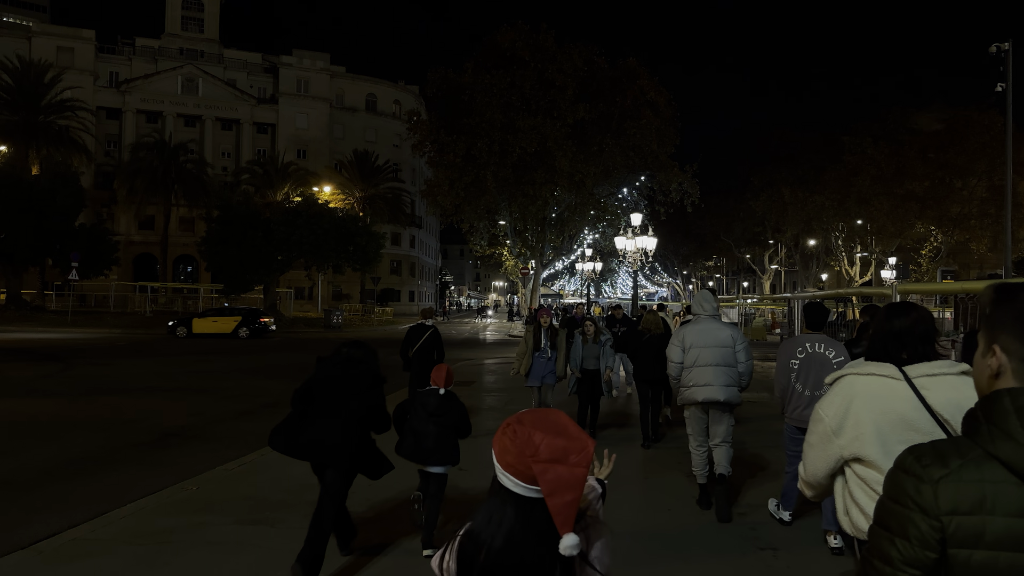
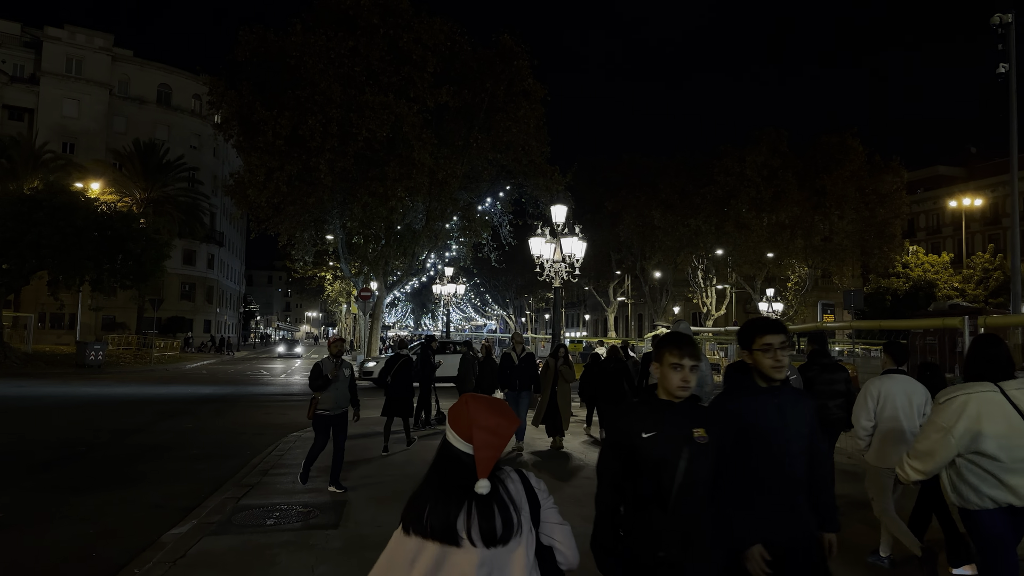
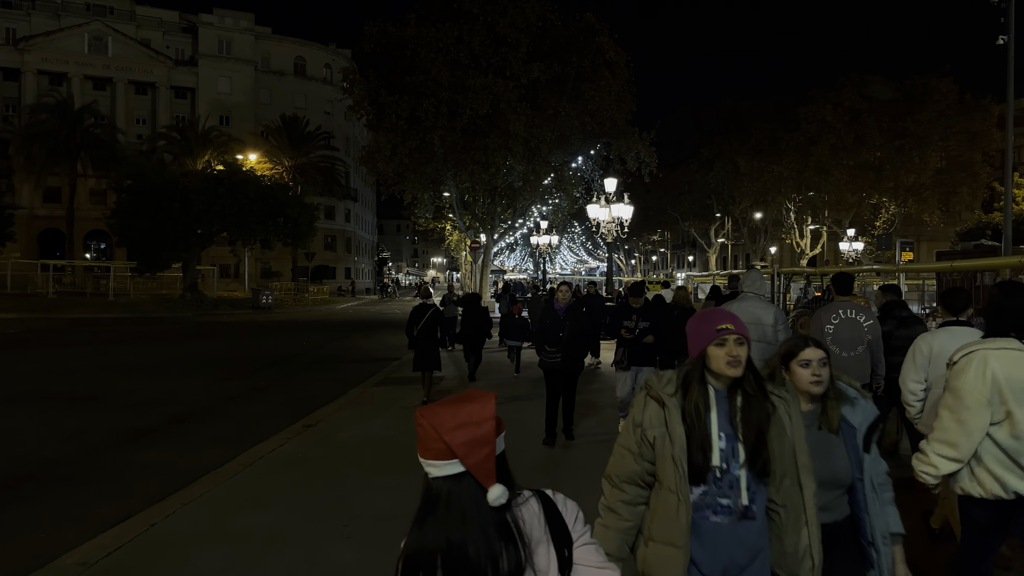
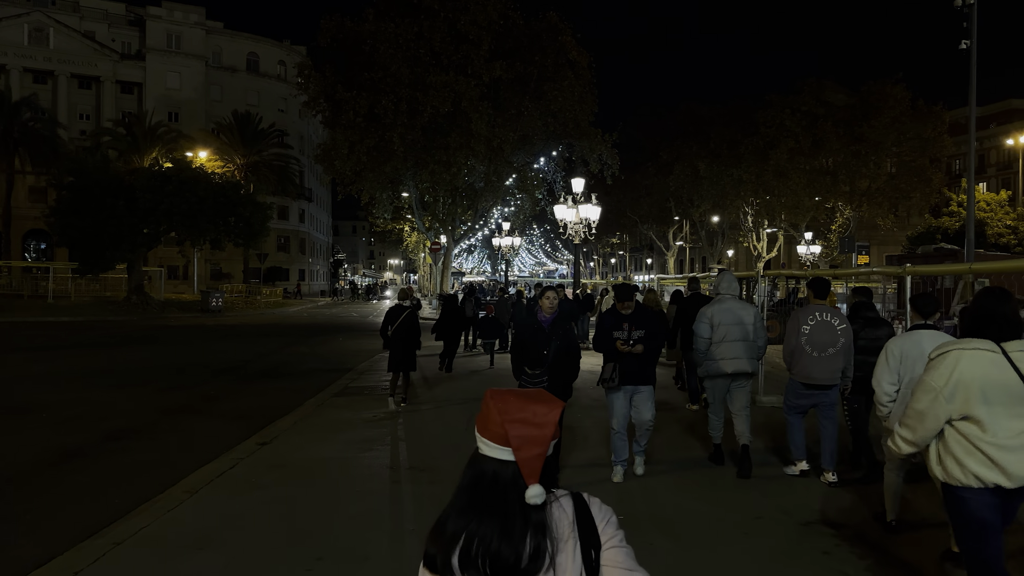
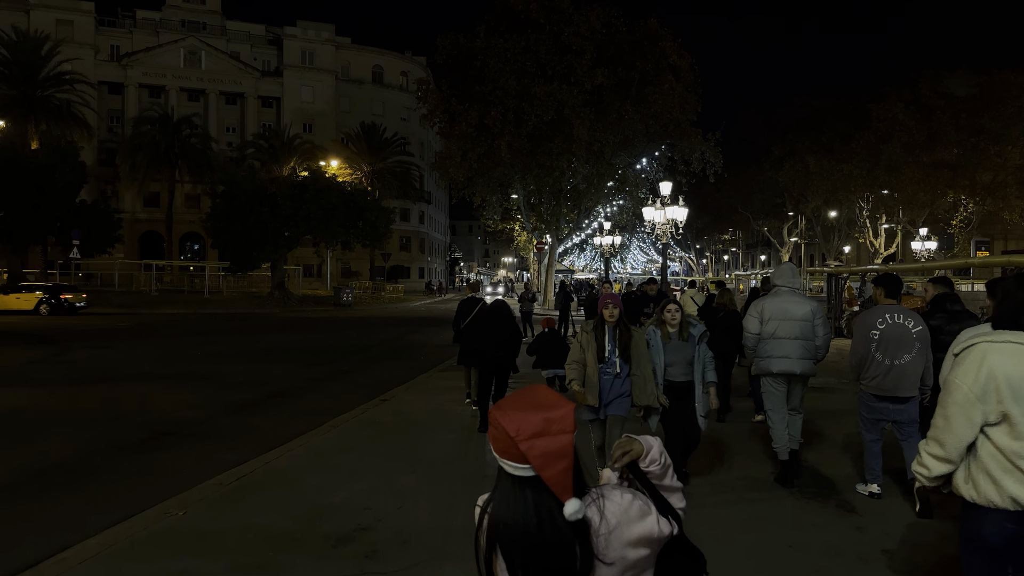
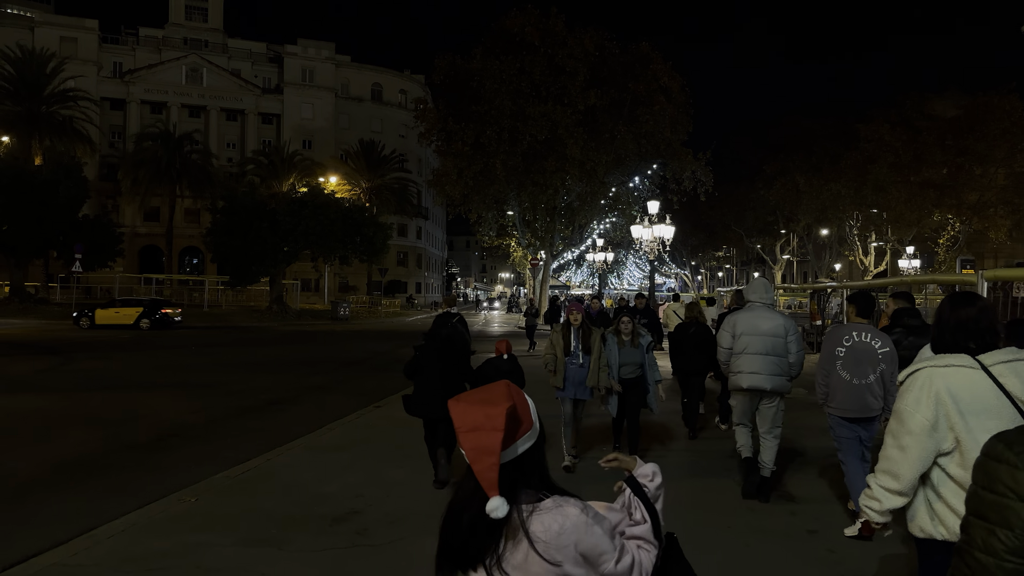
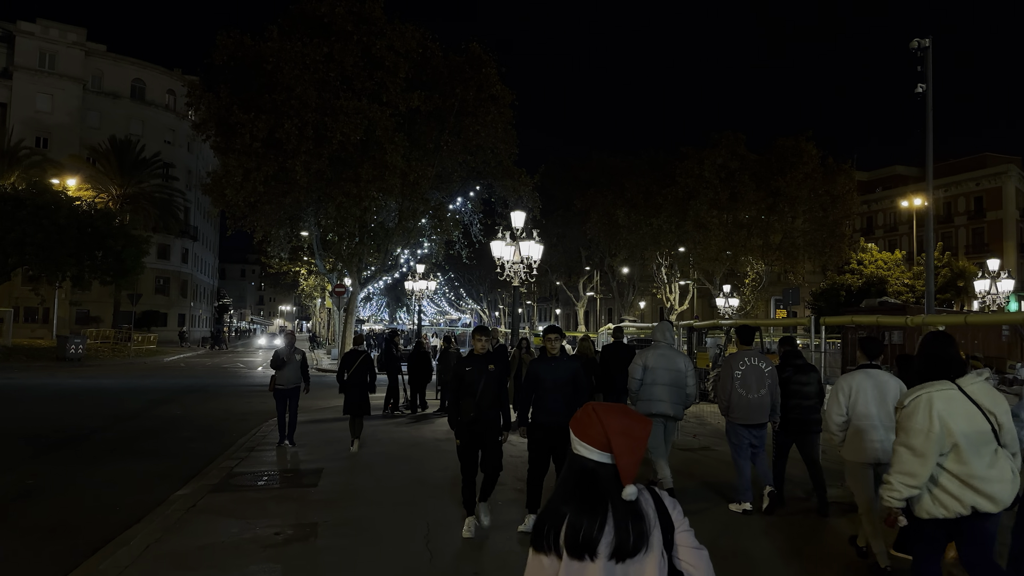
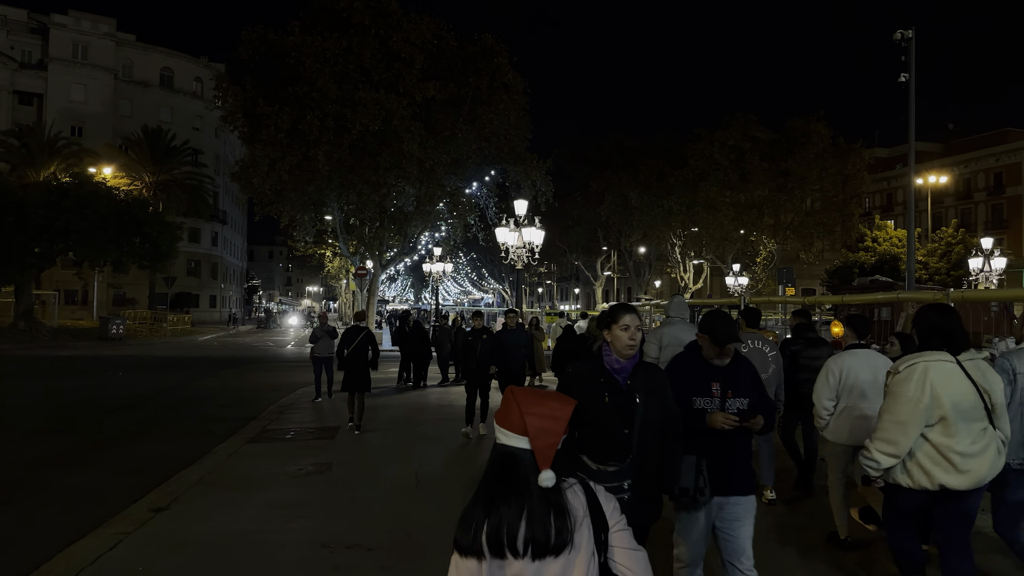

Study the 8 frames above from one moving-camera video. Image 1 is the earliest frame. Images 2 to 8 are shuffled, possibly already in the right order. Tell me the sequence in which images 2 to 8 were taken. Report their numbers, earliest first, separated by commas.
6, 5, 3, 4, 8, 7, 2
